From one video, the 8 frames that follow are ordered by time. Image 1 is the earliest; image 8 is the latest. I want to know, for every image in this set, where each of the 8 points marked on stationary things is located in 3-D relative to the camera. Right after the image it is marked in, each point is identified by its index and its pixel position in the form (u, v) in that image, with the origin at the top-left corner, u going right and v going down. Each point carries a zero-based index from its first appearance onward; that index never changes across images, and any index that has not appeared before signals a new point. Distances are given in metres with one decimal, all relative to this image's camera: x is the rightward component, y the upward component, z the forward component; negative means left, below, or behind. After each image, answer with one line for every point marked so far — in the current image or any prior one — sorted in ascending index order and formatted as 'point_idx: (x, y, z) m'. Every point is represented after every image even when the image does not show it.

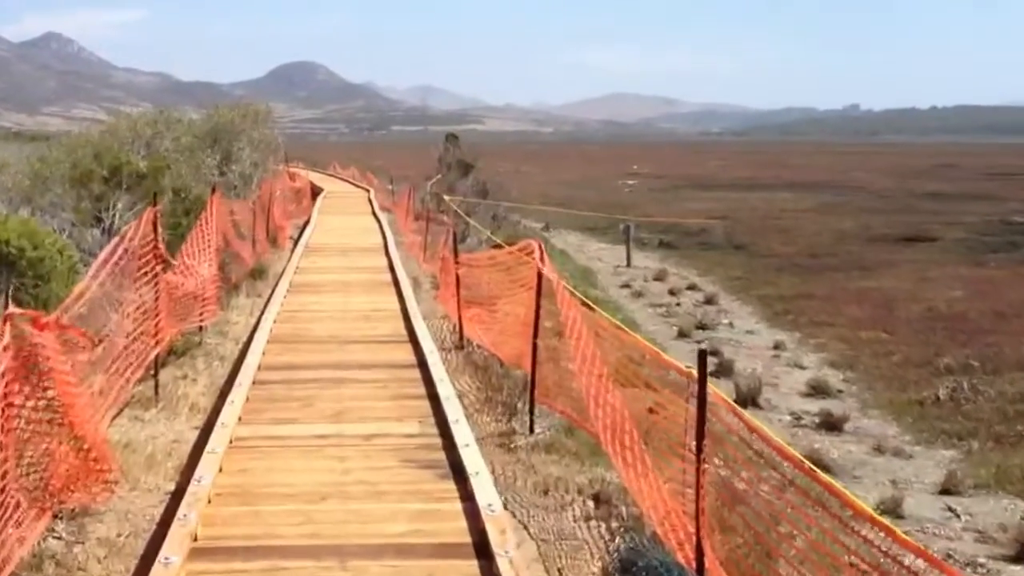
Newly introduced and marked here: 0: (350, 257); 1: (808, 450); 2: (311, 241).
0: (-1.7, +0.2, +16.0) m
1: (+2.2, -1.2, +11.3) m
2: (-2.5, +0.5, +18.9) m
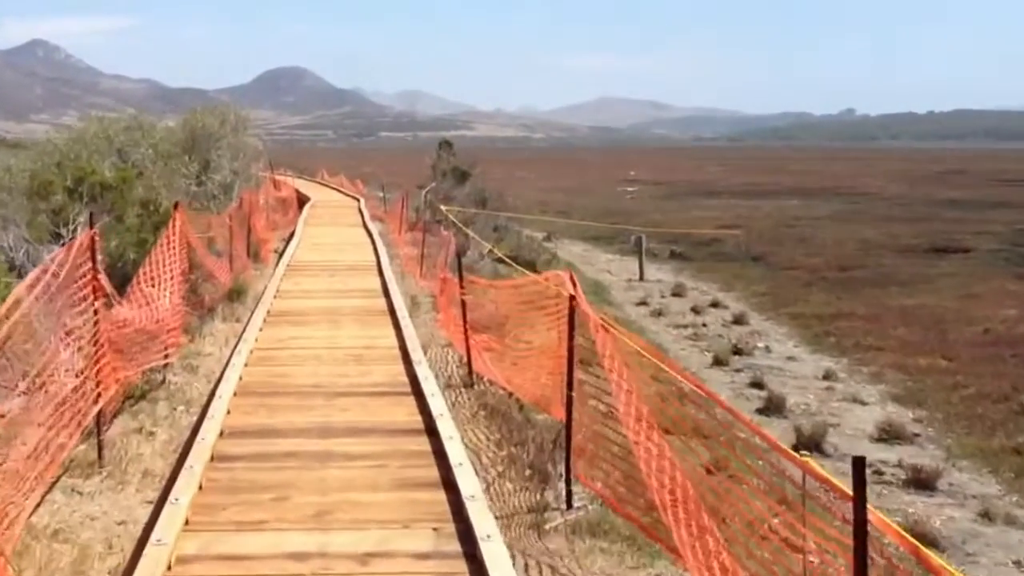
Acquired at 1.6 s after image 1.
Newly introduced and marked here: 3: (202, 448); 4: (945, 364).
0: (-1.6, 0.0, +13.9) m
1: (+2.3, -1.4, +9.2) m
2: (-2.3, +0.3, +16.8) m
3: (-1.2, -0.6, +5.7) m
4: (+5.0, -0.9, +17.9) m
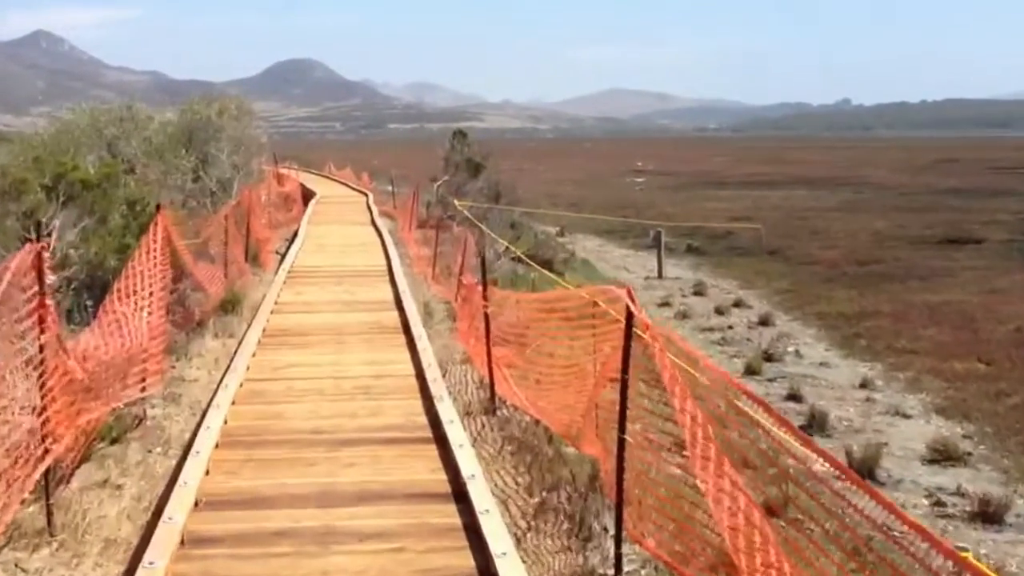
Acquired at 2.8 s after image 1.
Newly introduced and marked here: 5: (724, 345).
0: (-1.4, 0.0, +13.0) m
1: (+2.5, -1.4, +8.2) m
2: (-2.2, +0.3, +15.8) m
3: (-1.0, -0.7, +4.7) m
4: (+5.2, -0.9, +16.9) m
5: (+2.5, -0.7, +17.6) m
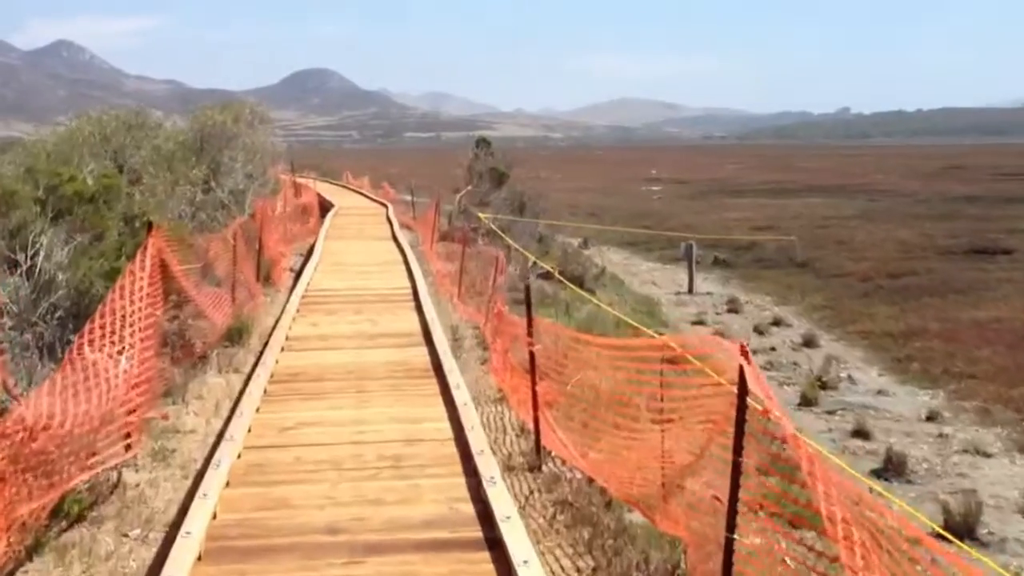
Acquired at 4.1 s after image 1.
0: (-1.2, -0.3, +11.7) m
1: (+2.7, -1.6, +6.9) m
2: (-1.9, 0.0, +14.5) m
3: (-0.8, -0.9, +3.4) m
4: (+5.5, -1.1, +15.6) m
5: (+2.8, -0.9, +16.3) m
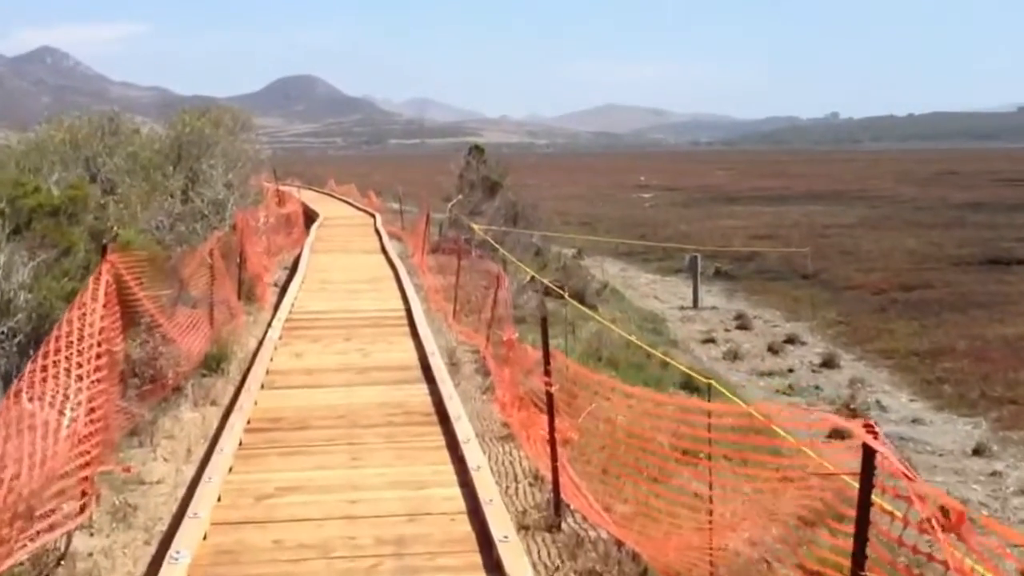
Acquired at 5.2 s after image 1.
0: (-1.1, -0.4, +10.4) m
1: (+2.8, -1.8, +5.7) m
2: (-1.8, -0.2, +13.3) m
3: (-0.7, -1.0, +2.2) m
4: (+5.6, -1.3, +14.4) m
5: (+2.8, -1.1, +15.1) m
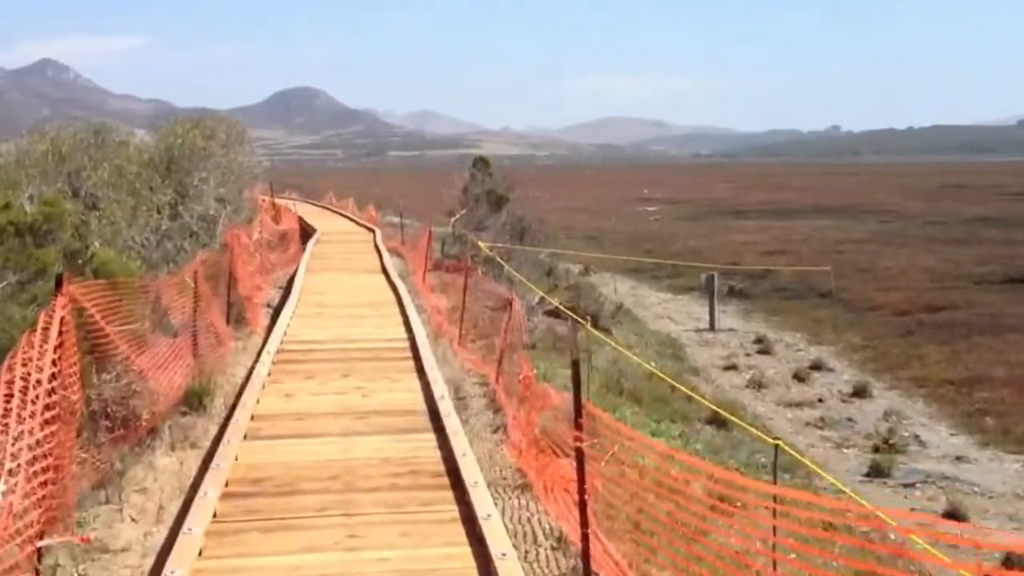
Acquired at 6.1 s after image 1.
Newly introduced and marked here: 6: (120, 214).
0: (-1.0, -0.6, +9.3) m
1: (+2.9, -1.9, +4.6) m
2: (-1.7, -0.4, +12.2) m
3: (-0.6, -1.2, +1.1) m
4: (+5.7, -1.5, +13.3) m
5: (+2.9, -1.3, +13.9) m
6: (-4.3, +0.8, +16.9) m
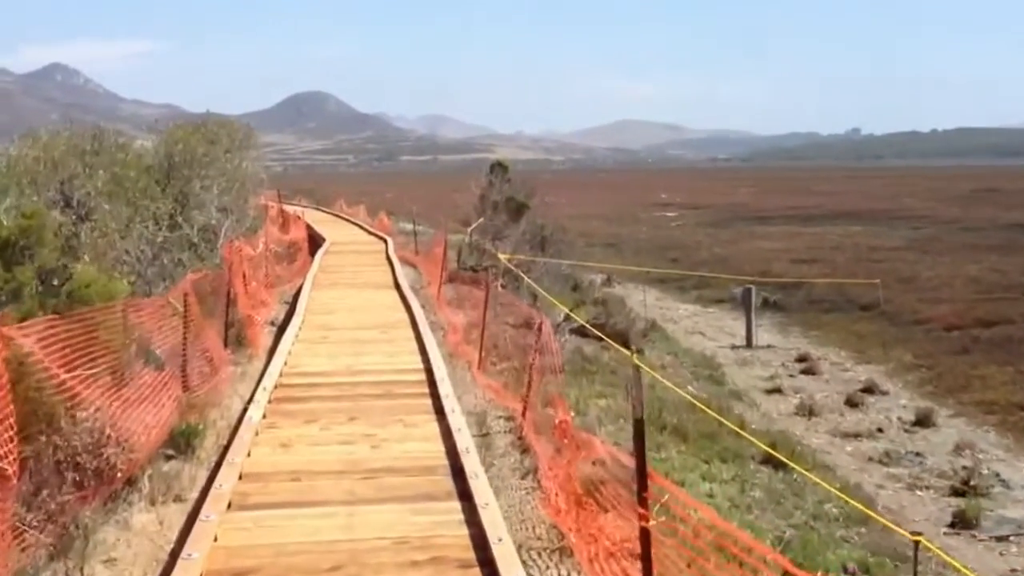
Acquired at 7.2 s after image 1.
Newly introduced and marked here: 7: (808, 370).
0: (-0.8, -0.8, +7.8) m
1: (+3.1, -2.1, +3.1) m
2: (-1.5, -0.5, +10.7) m
3: (-0.5, -1.3, -0.4) m
4: (+5.9, -1.7, +11.7) m
5: (+3.1, -1.5, +12.4) m
6: (-4.1, +0.6, +15.4) m
7: (+3.6, -1.0, +18.4) m
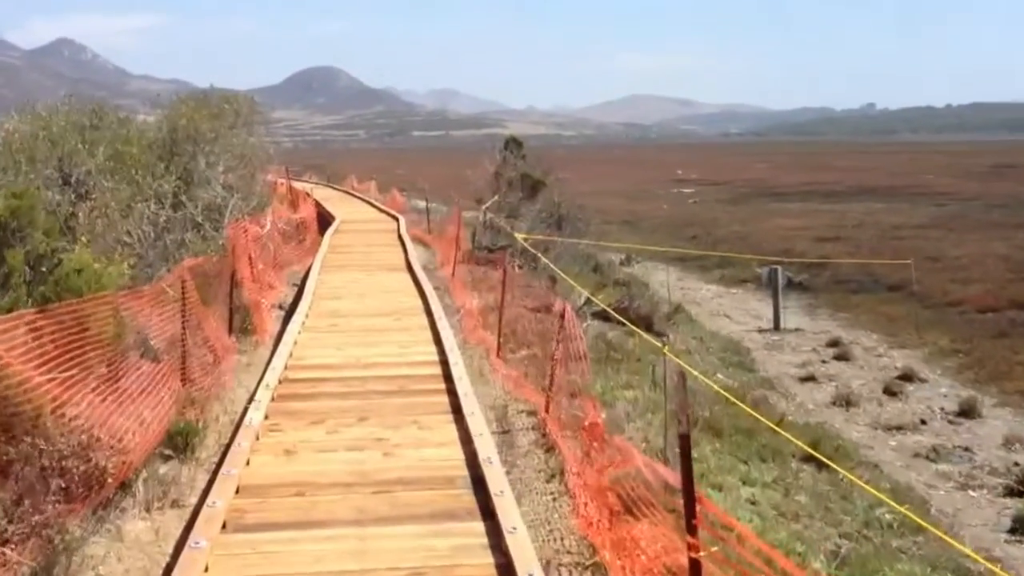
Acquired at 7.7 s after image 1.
0: (-0.7, -0.7, +7.0) m
1: (+3.2, -2.1, +2.2) m
2: (-1.3, -0.4, +9.9) m
3: (-0.4, -1.4, -1.2) m
4: (+6.1, -1.6, +10.9) m
5: (+3.3, -1.4, +11.6) m
6: (-3.9, +0.8, +14.6) m
7: (+3.8, -0.8, +17.6) m
